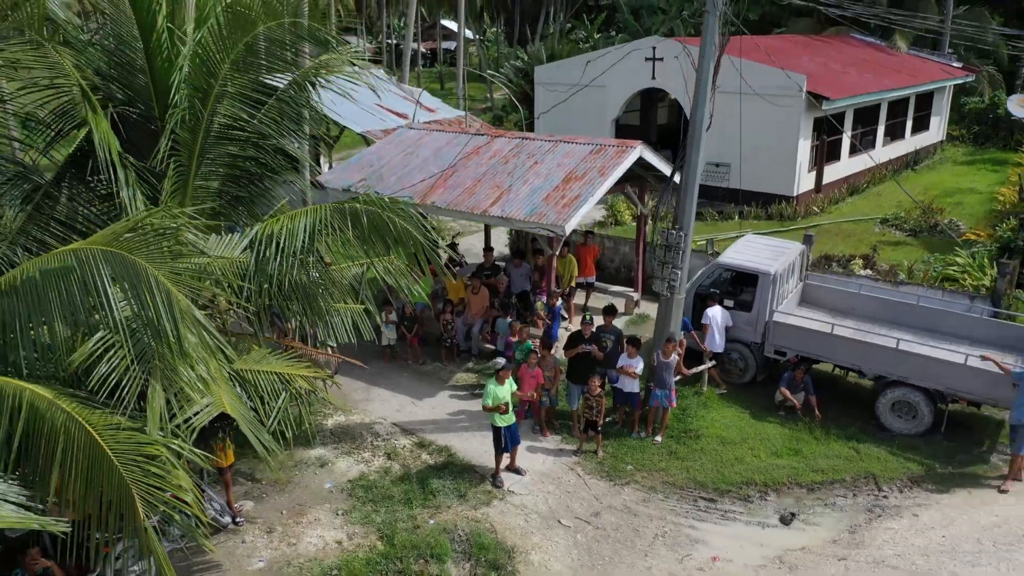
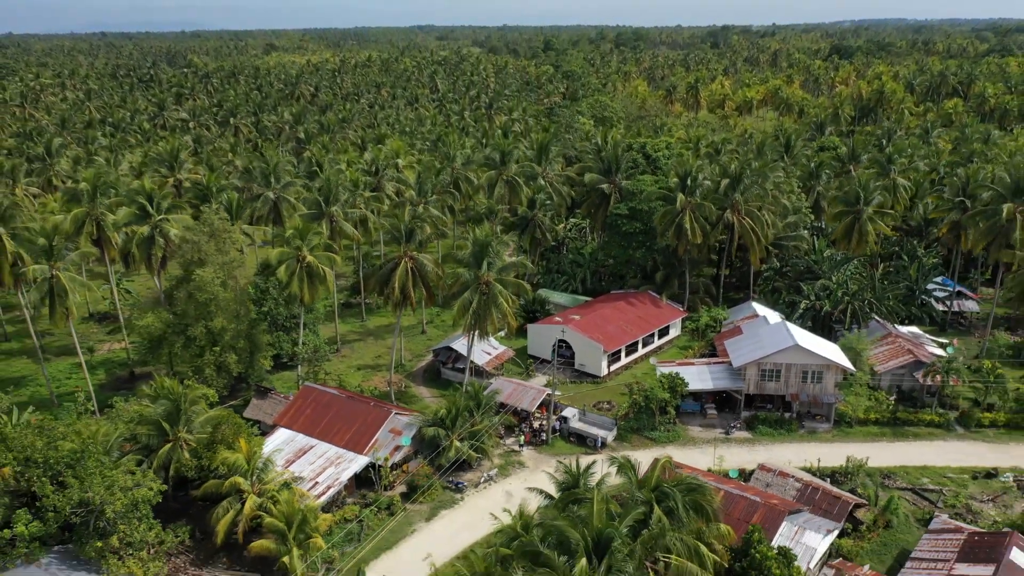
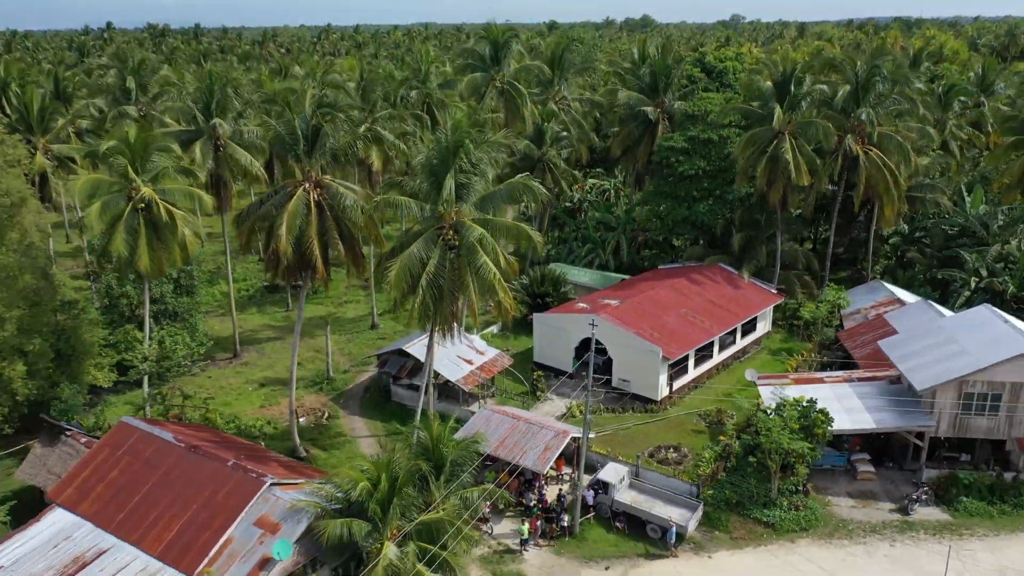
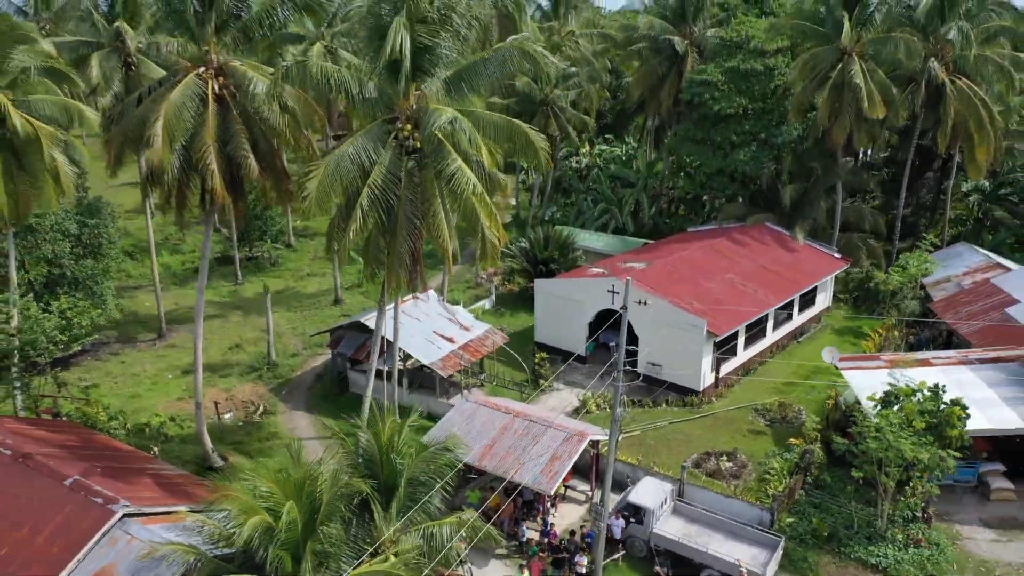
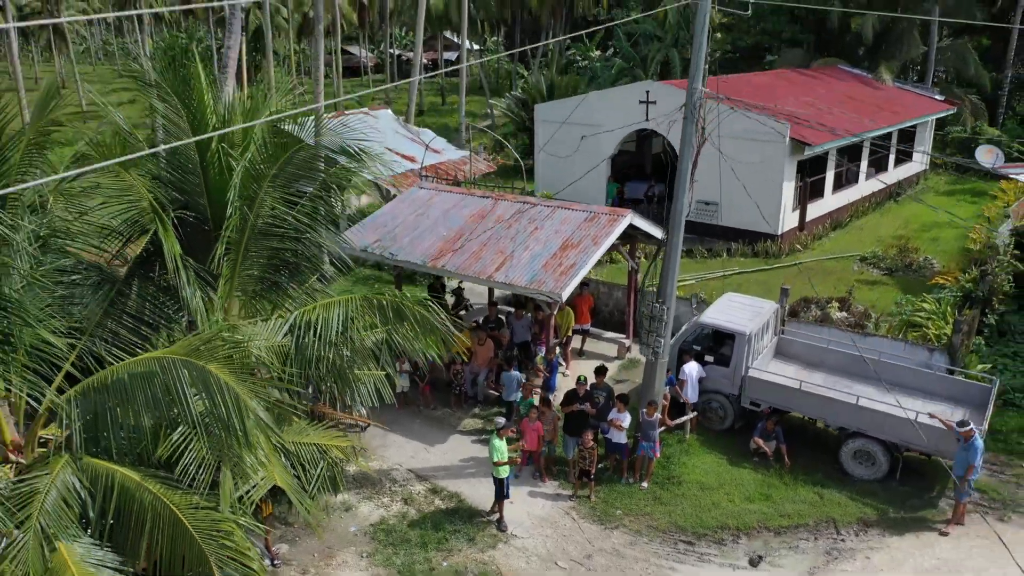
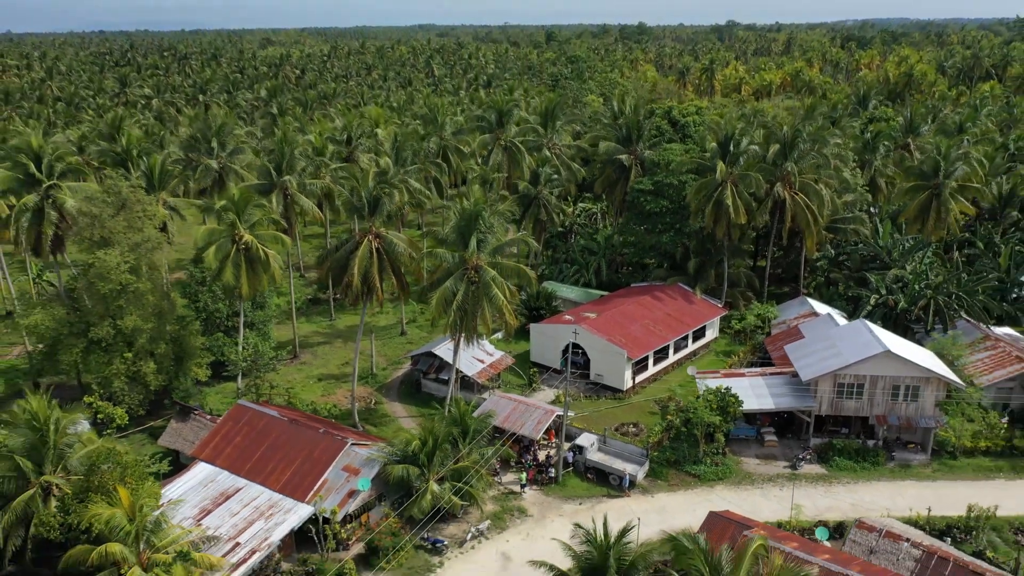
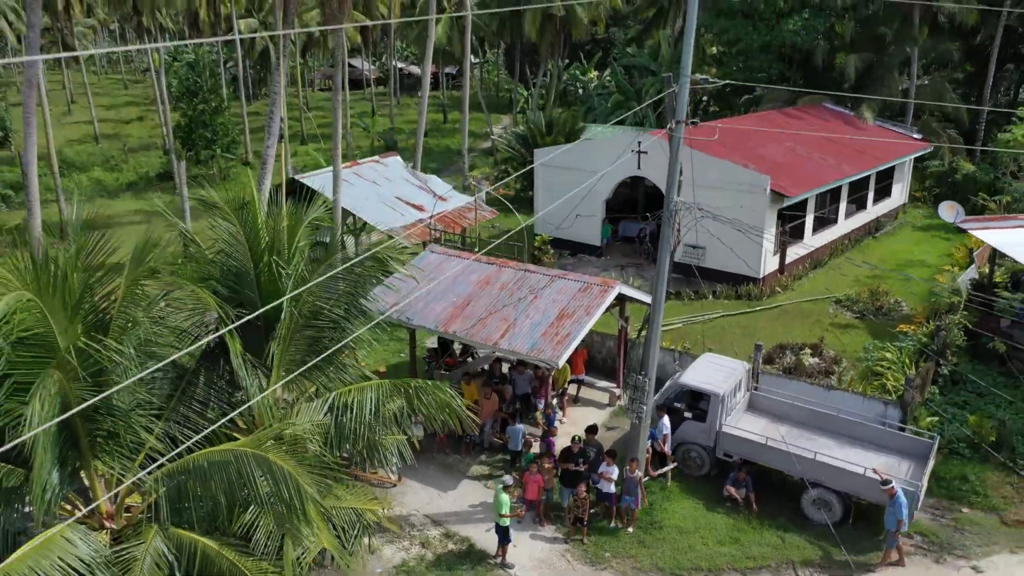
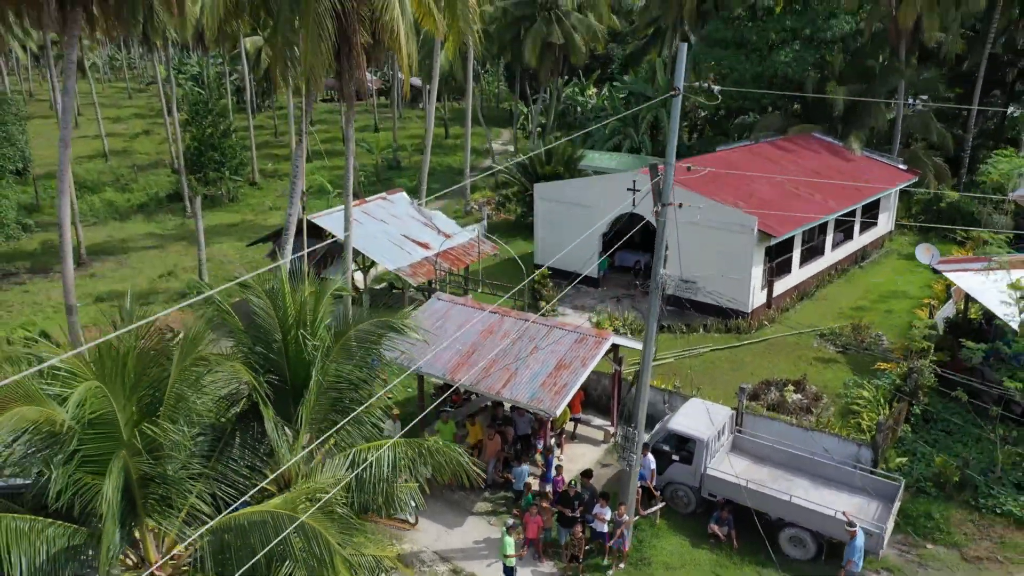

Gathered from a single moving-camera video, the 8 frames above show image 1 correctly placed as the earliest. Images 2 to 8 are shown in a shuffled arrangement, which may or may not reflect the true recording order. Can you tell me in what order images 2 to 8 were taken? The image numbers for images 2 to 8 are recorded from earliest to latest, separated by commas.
5, 7, 8, 4, 3, 6, 2
